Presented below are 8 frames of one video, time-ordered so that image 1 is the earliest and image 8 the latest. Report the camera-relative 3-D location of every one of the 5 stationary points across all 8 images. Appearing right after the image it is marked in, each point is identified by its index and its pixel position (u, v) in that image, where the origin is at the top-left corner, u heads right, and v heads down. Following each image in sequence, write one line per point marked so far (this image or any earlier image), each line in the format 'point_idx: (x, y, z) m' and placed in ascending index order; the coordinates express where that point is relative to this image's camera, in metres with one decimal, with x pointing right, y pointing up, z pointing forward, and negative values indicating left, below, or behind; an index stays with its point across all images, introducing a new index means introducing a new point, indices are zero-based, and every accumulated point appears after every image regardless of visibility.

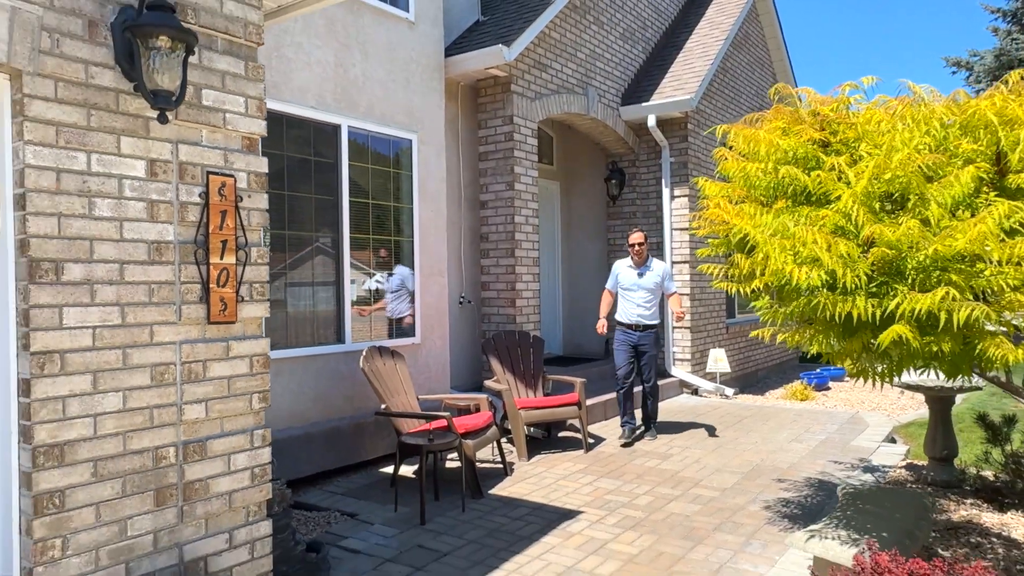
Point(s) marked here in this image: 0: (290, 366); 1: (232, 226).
0: (-1.7, -0.6, +5.7) m
1: (-1.2, +0.3, +3.3) m
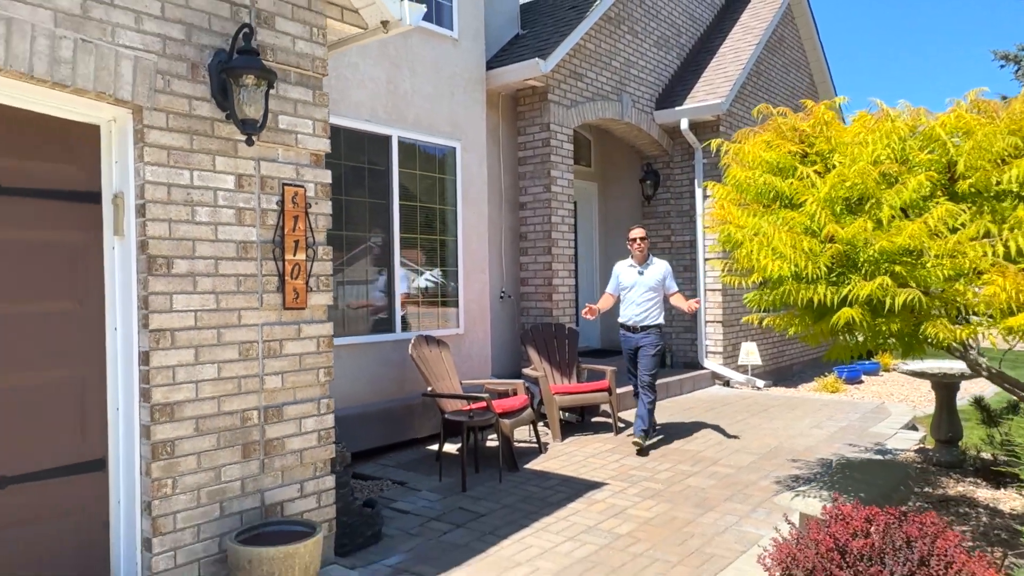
0: (-1.4, -0.5, +6.4) m
1: (-1.1, +0.3, +3.9) m
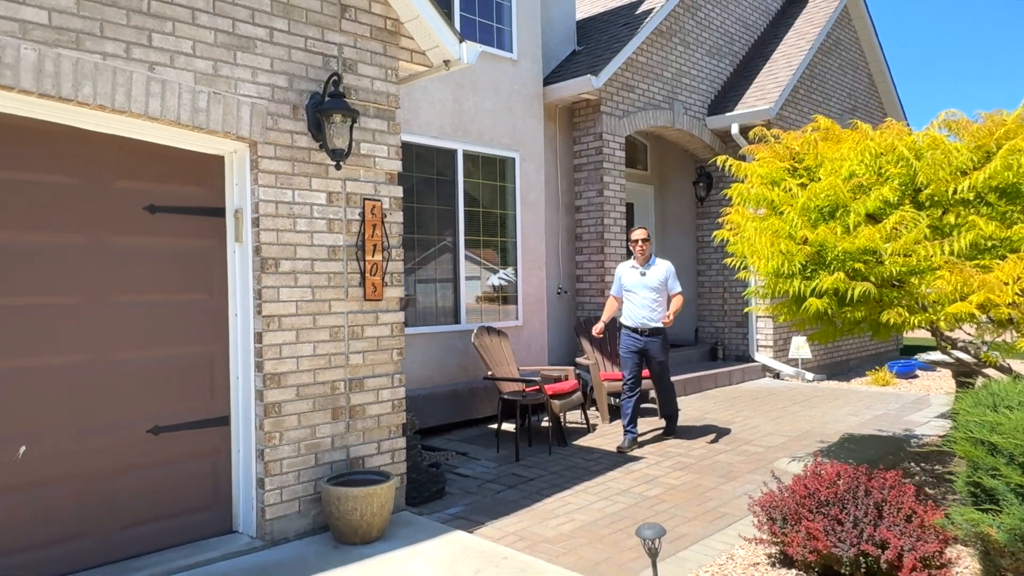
0: (-0.9, -0.5, +7.3) m
1: (-0.9, +0.3, +4.8) m
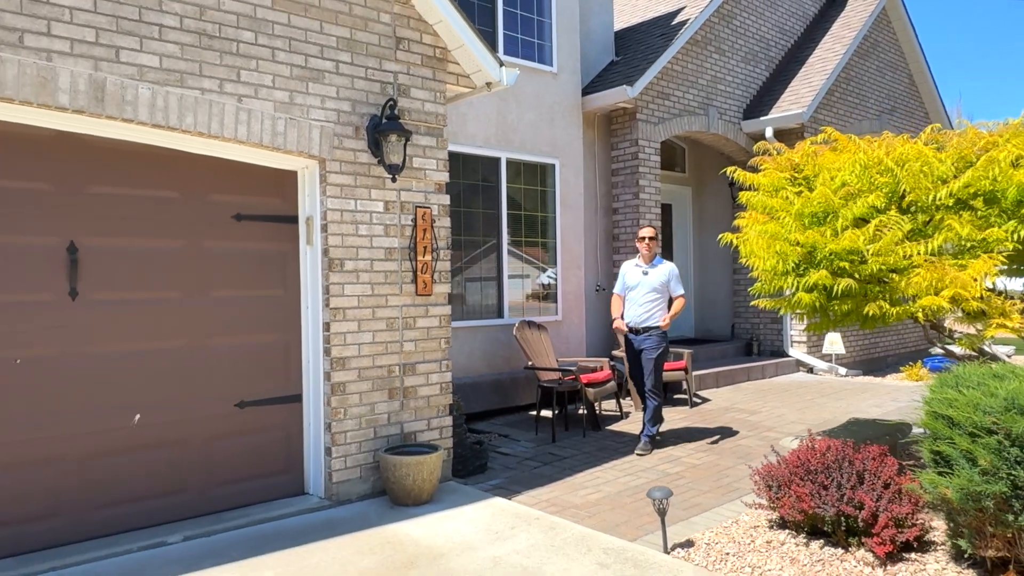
0: (-0.5, -0.5, +8.0) m
1: (-0.6, +0.4, +5.5) m
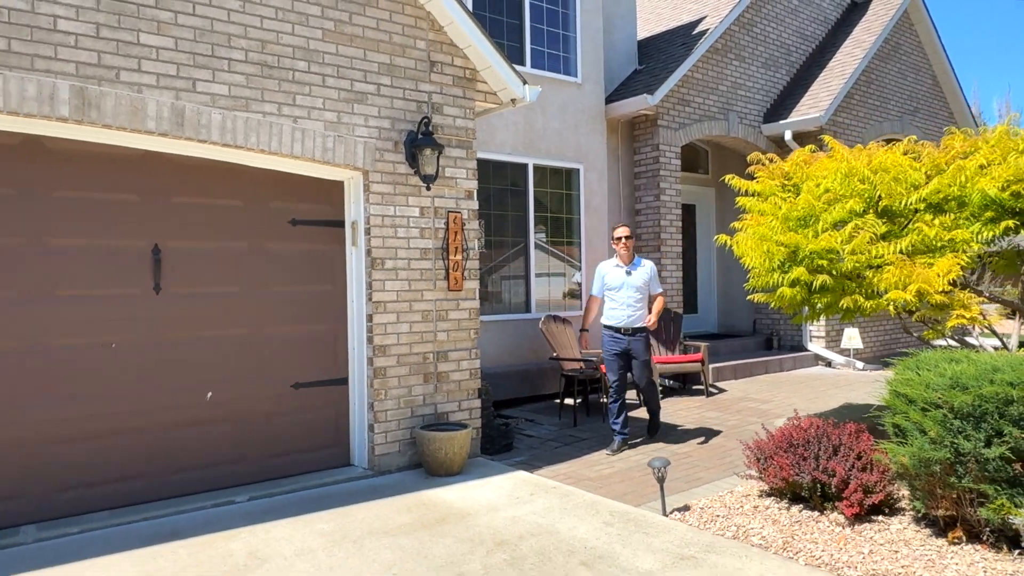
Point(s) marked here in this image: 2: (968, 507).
0: (-0.2, -0.4, +8.6) m
1: (-0.4, +0.4, +6.2) m
2: (+2.3, -1.1, +3.8) m
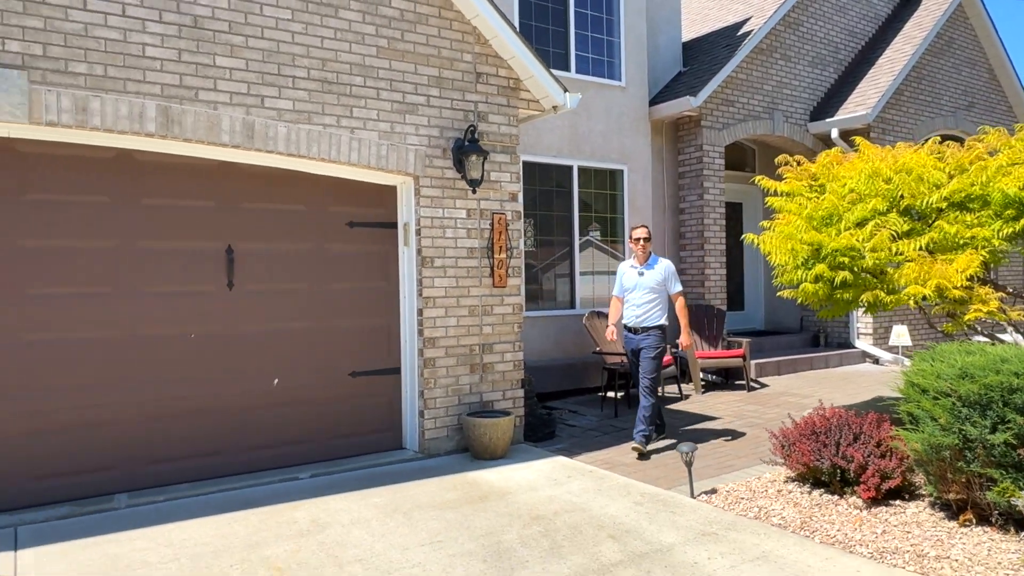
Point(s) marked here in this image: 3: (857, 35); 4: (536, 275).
0: (+0.4, -0.4, +9.0) m
1: (-0.1, +0.4, +6.6) m
2: (+2.5, -1.1, +4.0) m
3: (+5.7, +4.2, +12.2) m
4: (+0.3, +0.2, +9.0) m
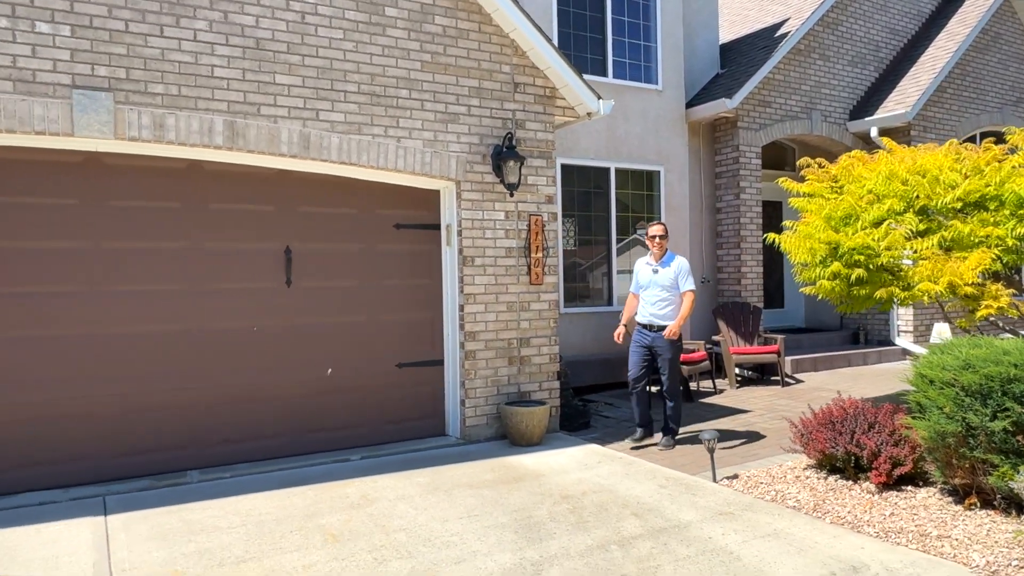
0: (+0.8, -0.4, +9.4) m
1: (+0.3, +0.5, +7.0) m
2: (+2.7, -1.1, +4.2) m
3: (+6.4, +4.2, +12.2) m
4: (+0.8, +0.2, +9.4) m
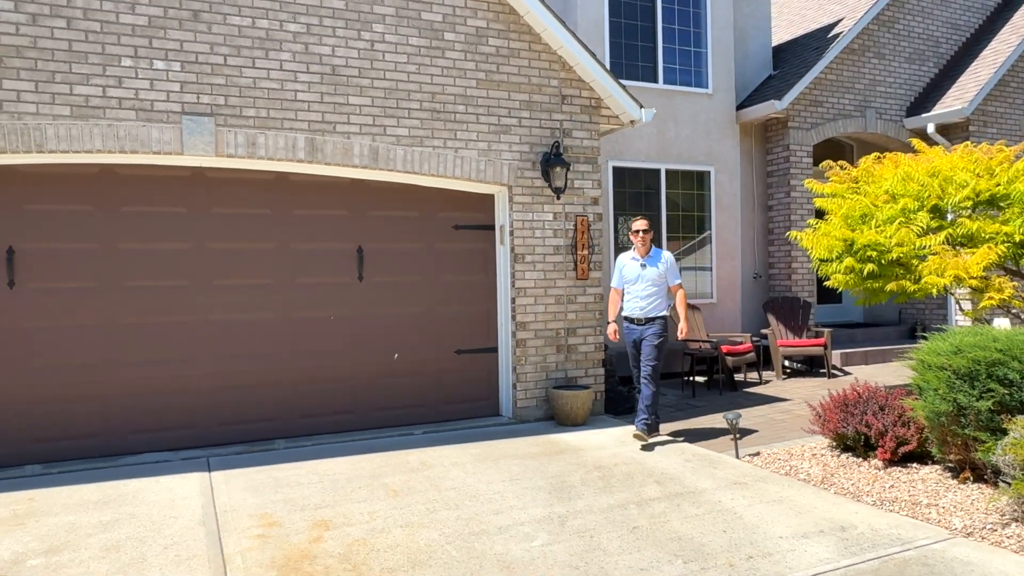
0: (+1.6, -0.3, +9.9) m
1: (+0.8, +0.5, +7.6) m
2: (+2.9, -1.0, +4.6) m
3: (+7.4, +4.3, +12.2) m
4: (+1.5, +0.2, +10.0) m
